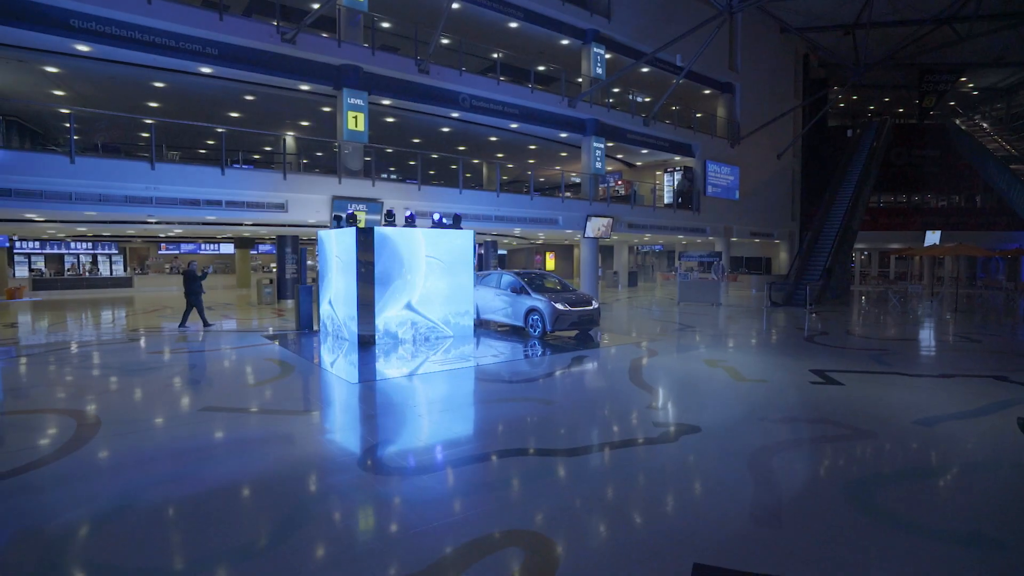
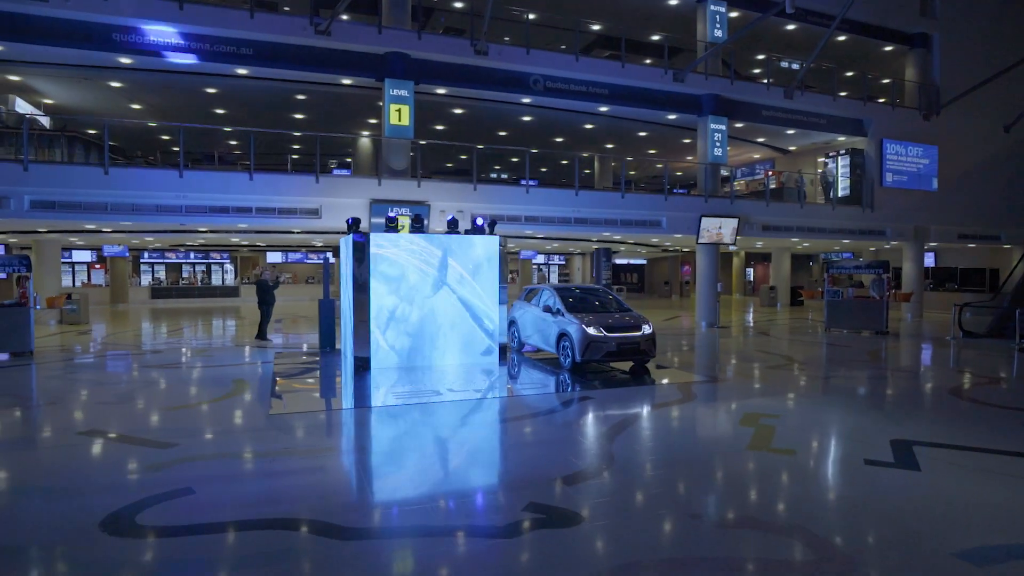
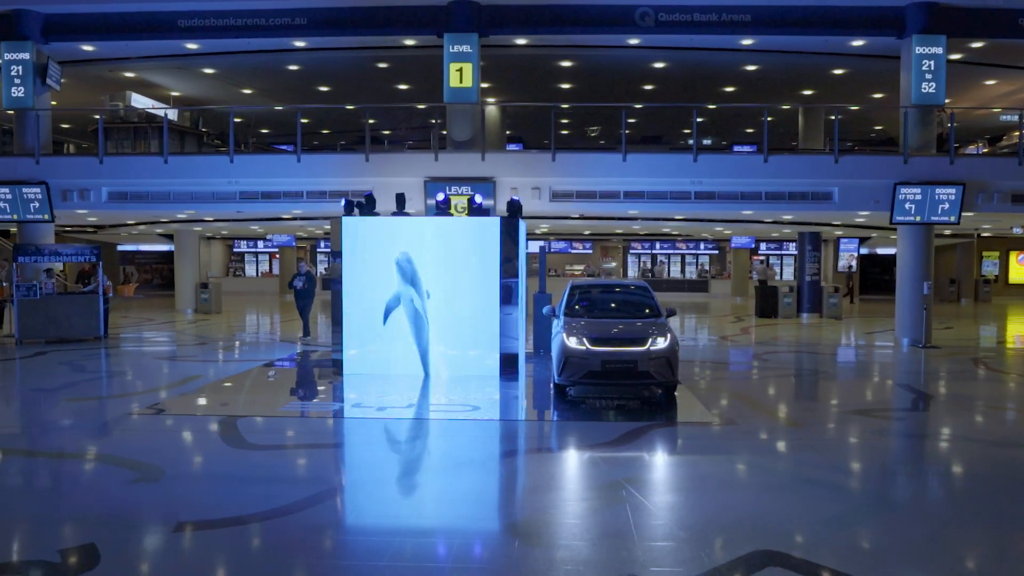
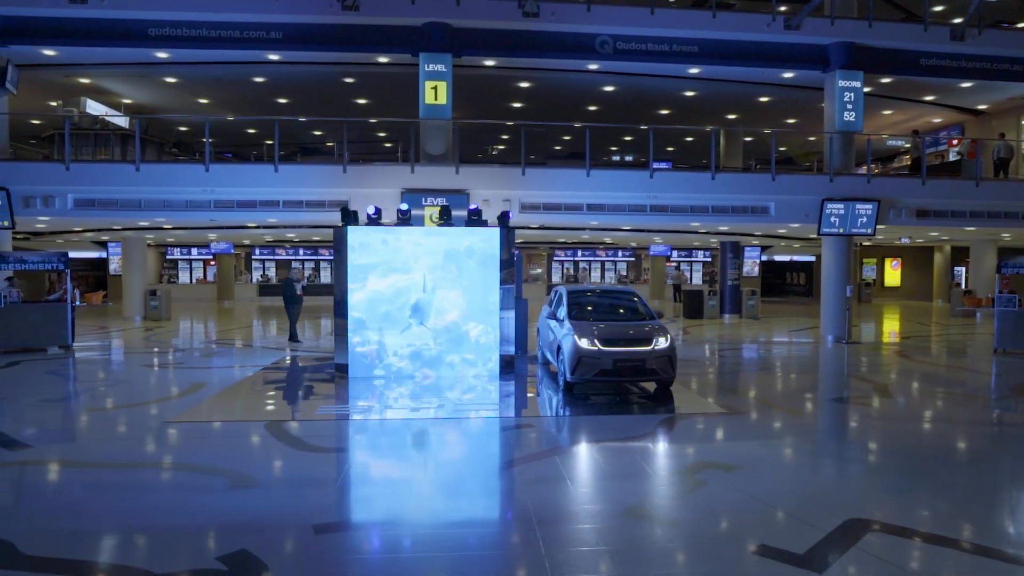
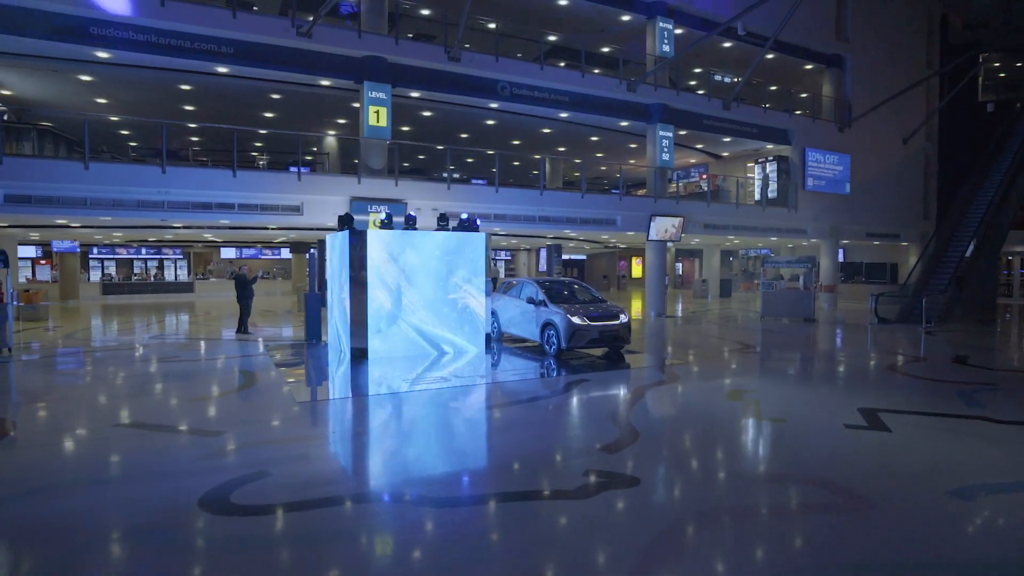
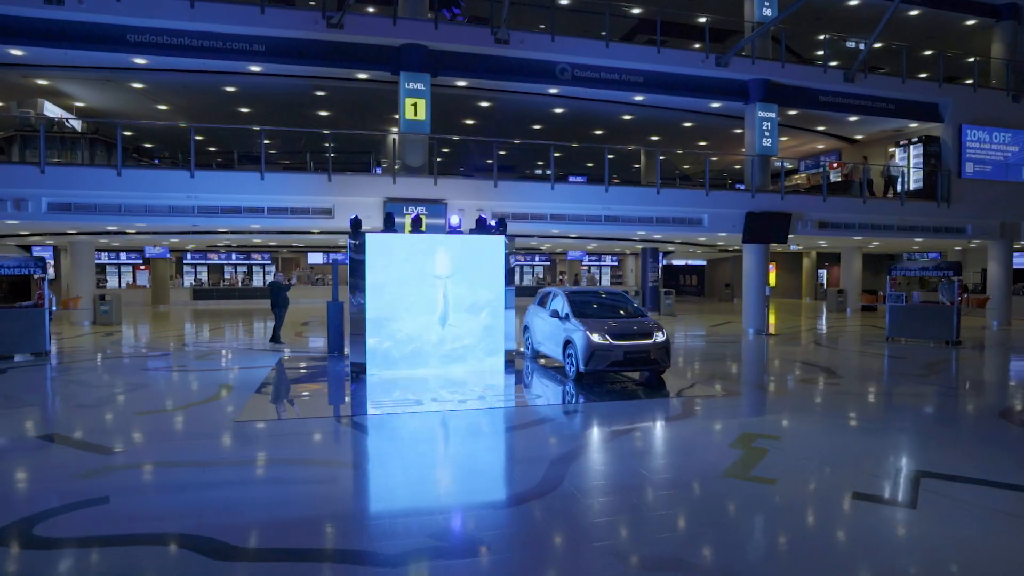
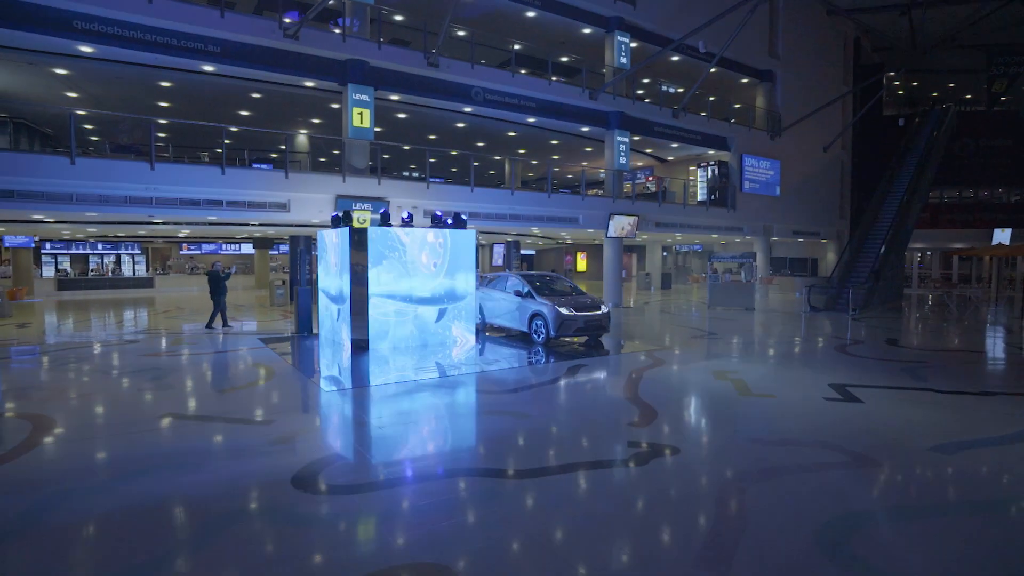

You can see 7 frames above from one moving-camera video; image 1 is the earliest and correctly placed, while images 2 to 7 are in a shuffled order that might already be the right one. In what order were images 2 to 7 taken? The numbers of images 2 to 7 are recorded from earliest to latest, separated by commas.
7, 5, 2, 6, 4, 3
